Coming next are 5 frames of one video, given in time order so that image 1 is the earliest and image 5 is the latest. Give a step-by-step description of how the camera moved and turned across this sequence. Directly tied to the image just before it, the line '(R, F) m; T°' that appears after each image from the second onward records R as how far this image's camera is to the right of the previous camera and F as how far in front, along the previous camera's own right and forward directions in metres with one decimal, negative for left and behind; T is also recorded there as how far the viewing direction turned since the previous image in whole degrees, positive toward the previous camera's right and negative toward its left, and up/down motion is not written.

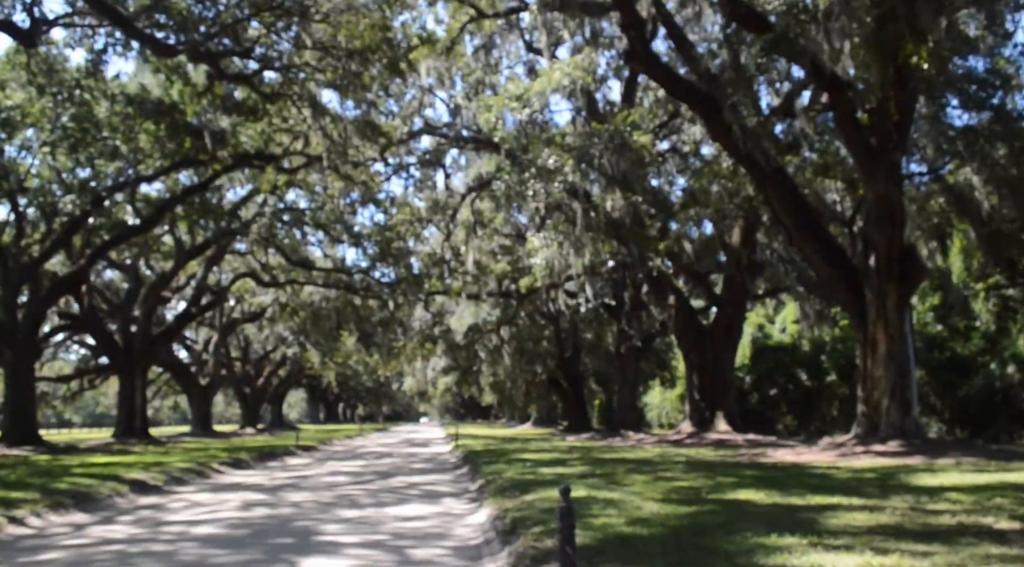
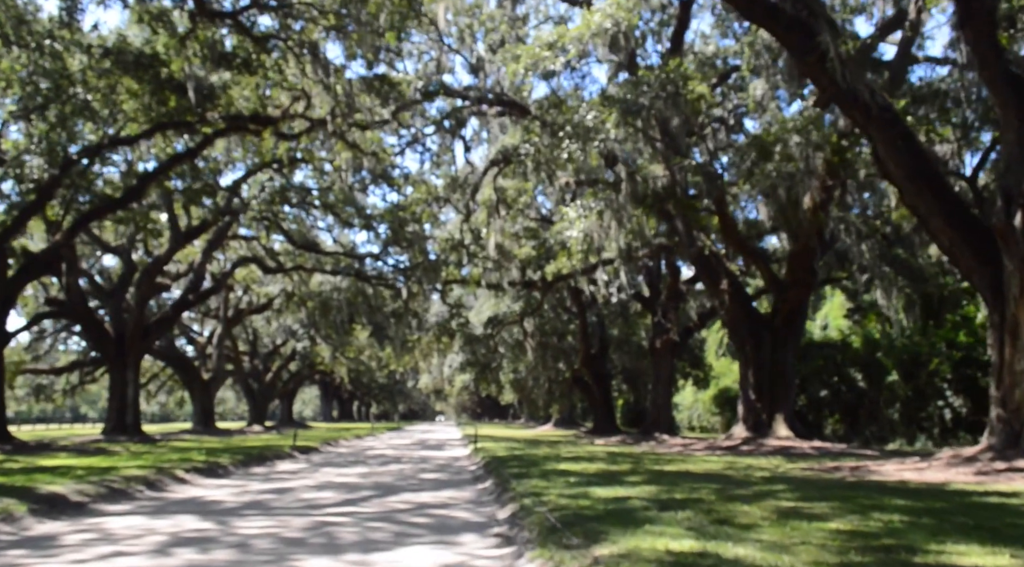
(-0.2, +2.8) m; -1°
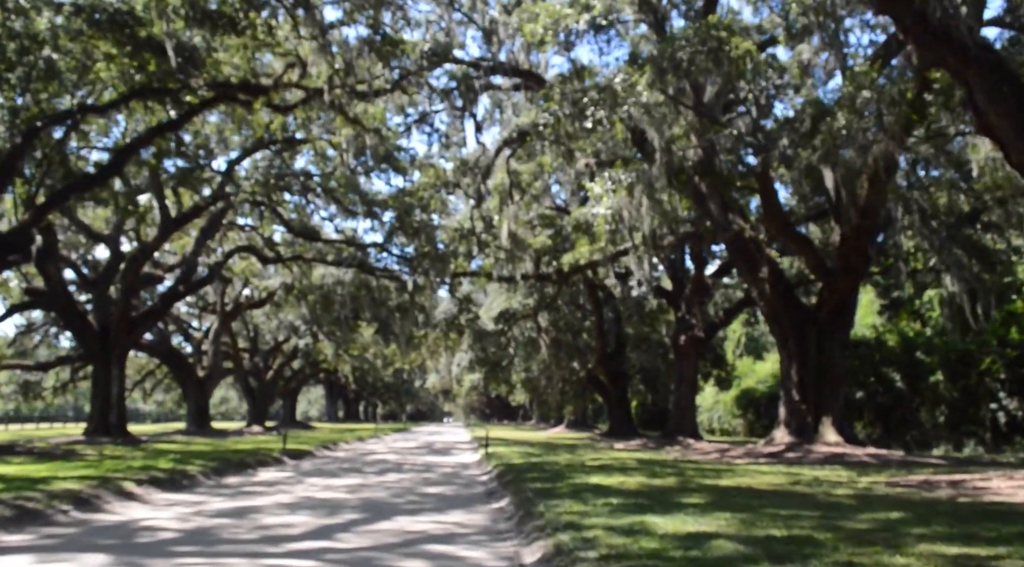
(-0.1, +2.0) m; -1°
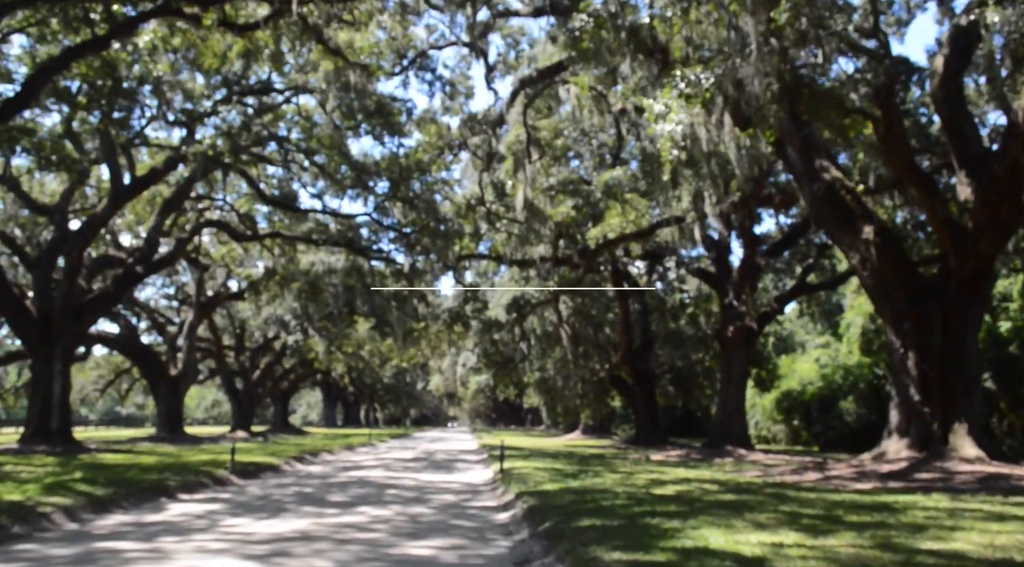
(-0.3, +4.3) m; 0°
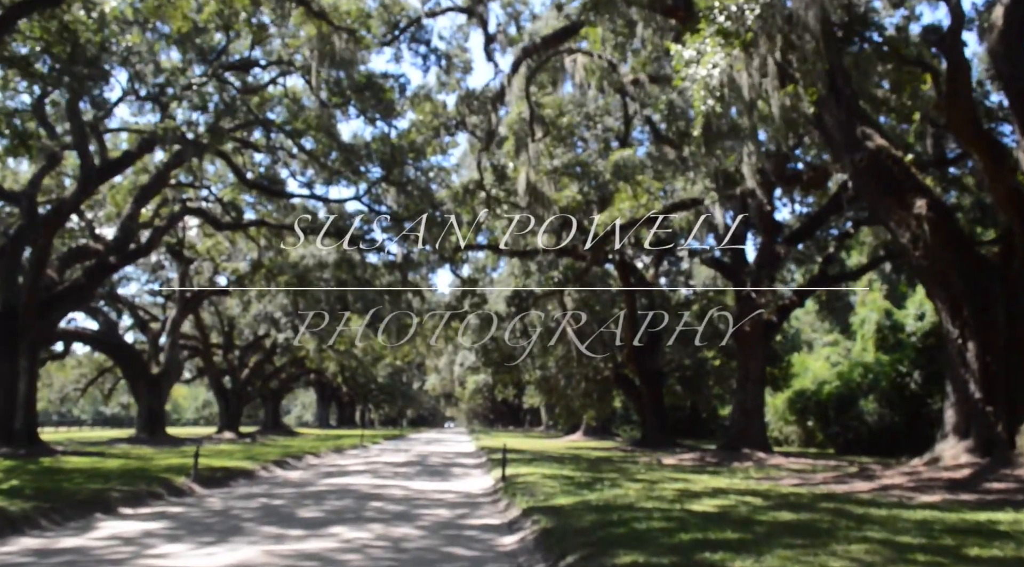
(-0.1, +1.6) m; 0°
